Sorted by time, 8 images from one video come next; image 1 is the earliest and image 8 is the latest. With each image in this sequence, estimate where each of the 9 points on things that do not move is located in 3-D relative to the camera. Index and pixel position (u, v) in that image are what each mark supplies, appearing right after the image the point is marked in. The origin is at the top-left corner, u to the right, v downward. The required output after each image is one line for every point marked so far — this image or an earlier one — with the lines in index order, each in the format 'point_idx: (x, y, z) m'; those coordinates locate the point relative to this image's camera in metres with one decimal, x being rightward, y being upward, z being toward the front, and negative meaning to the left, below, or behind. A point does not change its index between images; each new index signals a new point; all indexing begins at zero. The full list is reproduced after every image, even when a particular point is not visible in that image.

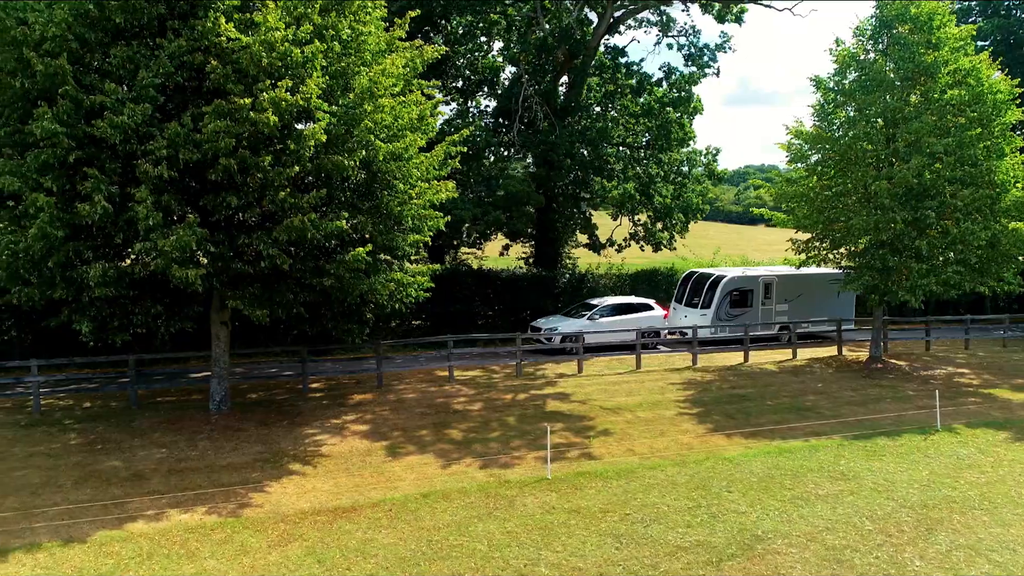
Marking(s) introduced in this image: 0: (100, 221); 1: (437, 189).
0: (-3.7, +0.6, +9.9) m
1: (-0.8, +1.1, +12.5) m
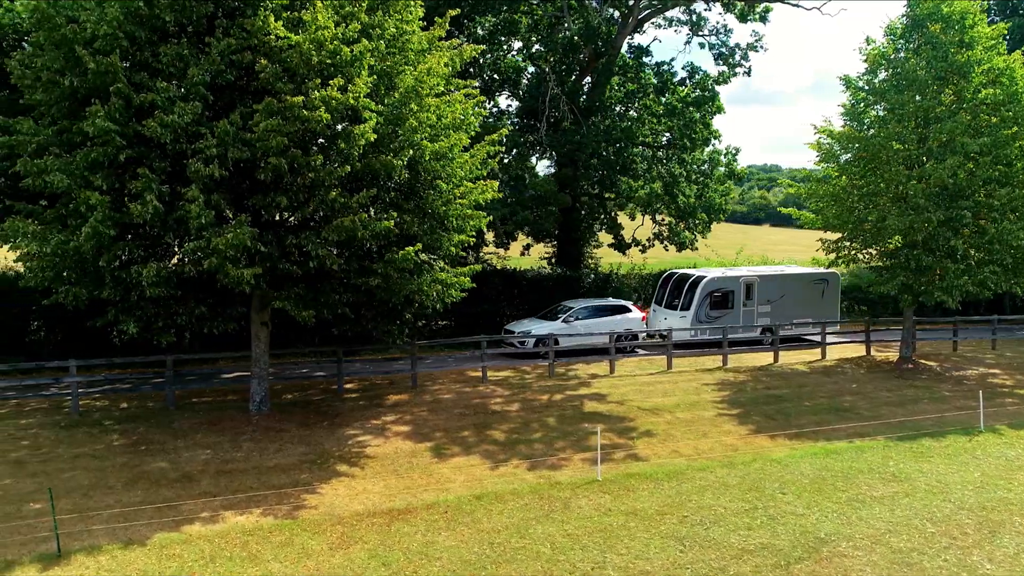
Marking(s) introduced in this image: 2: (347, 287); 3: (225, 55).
0: (-3.3, +0.6, +9.8) m
1: (-0.3, +1.1, +12.4) m
2: (-1.8, 0.0, +11.5) m
3: (-2.7, +2.2, +10.1) m
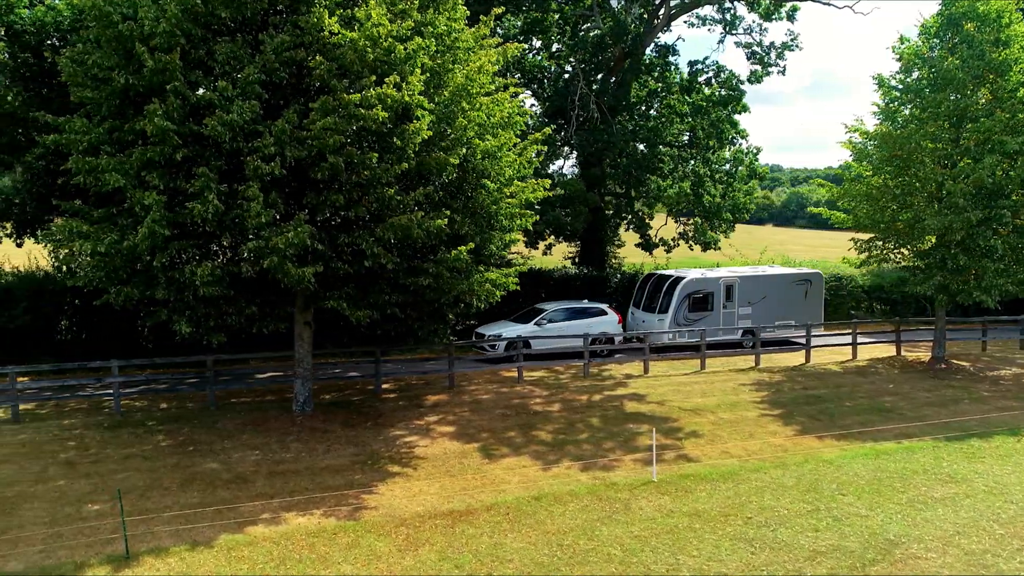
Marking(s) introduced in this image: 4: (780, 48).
0: (-2.7, +0.6, +9.8) m
1: (+0.3, +1.1, +12.3) m
2: (-1.3, 0.0, +11.5) m
3: (-2.1, +2.2, +10.0) m
4: (+4.4, +3.9, +17.8) m
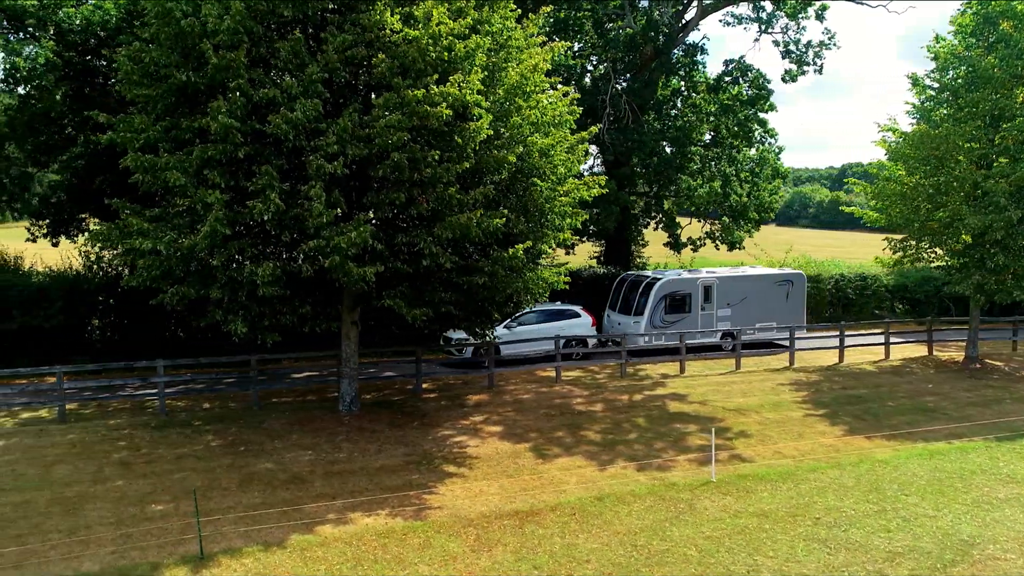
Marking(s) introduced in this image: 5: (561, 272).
0: (-2.2, +0.6, +9.7) m
1: (+0.8, +1.1, +12.2) m
2: (-0.7, 0.0, +11.4) m
3: (-1.6, +2.2, +10.0) m
4: (+5.0, +3.9, +17.7) m
5: (+0.6, +0.2, +12.6) m
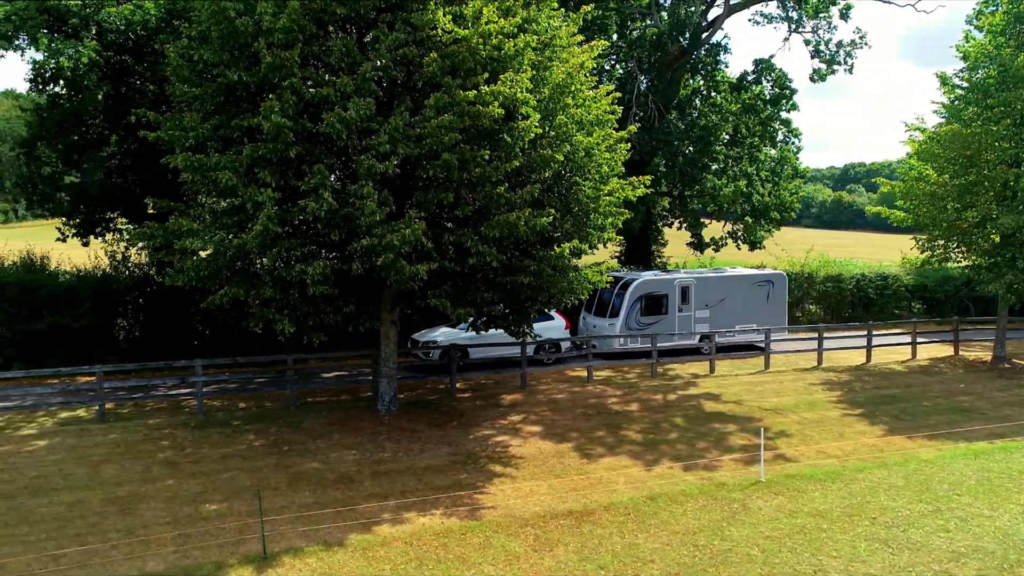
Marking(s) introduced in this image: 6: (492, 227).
0: (-1.7, +0.6, +9.7) m
1: (+1.3, +1.1, +12.2) m
2: (-0.2, 0.0, +11.4) m
3: (-1.1, +2.2, +9.9) m
4: (+5.4, +4.0, +17.7) m
5: (+1.0, +0.2, +12.5) m
6: (-0.2, +0.6, +10.2) m
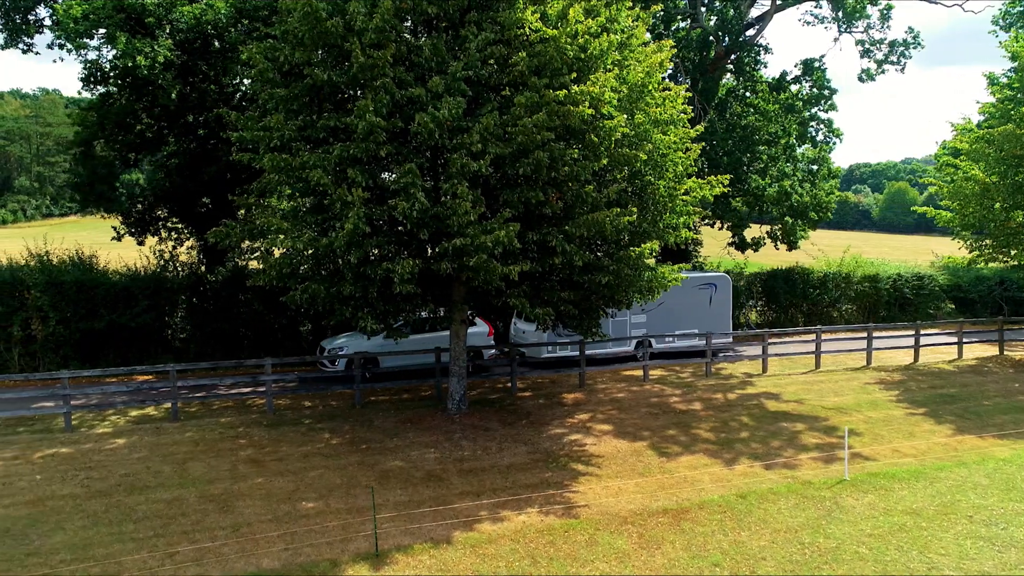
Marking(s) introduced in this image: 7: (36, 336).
0: (-0.9, +0.6, +9.7) m
1: (+2.1, +1.2, +12.2) m
2: (+0.6, 0.0, +11.4) m
3: (-0.3, +2.2, +10.0) m
4: (+6.3, +4.0, +17.7) m
5: (+1.9, +0.2, +12.6) m
6: (+0.6, +0.6, +10.2) m
7: (-7.2, -0.7, +16.4) m
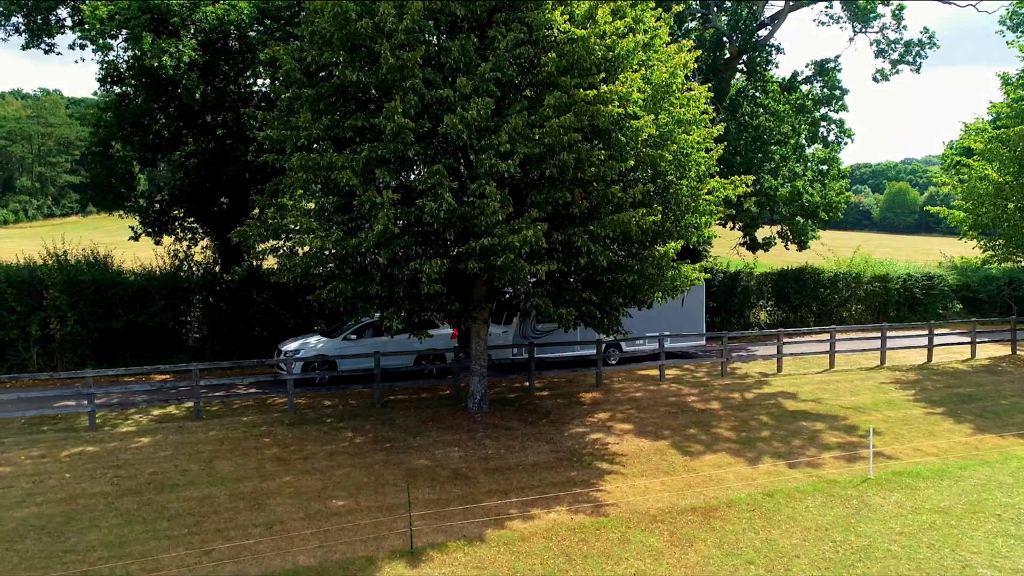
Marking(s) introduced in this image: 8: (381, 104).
0: (-0.6, +0.6, +9.8) m
1: (+2.4, +1.2, +12.3) m
2: (+0.8, 0.0, +11.5) m
3: (0.0, +2.2, +10.0) m
4: (+6.6, +4.0, +17.7) m
5: (+2.1, +0.2, +12.6) m
6: (+0.9, +0.6, +10.3) m
7: (-6.9, -0.7, +16.4) m
8: (-1.3, +1.8, +10.5) m
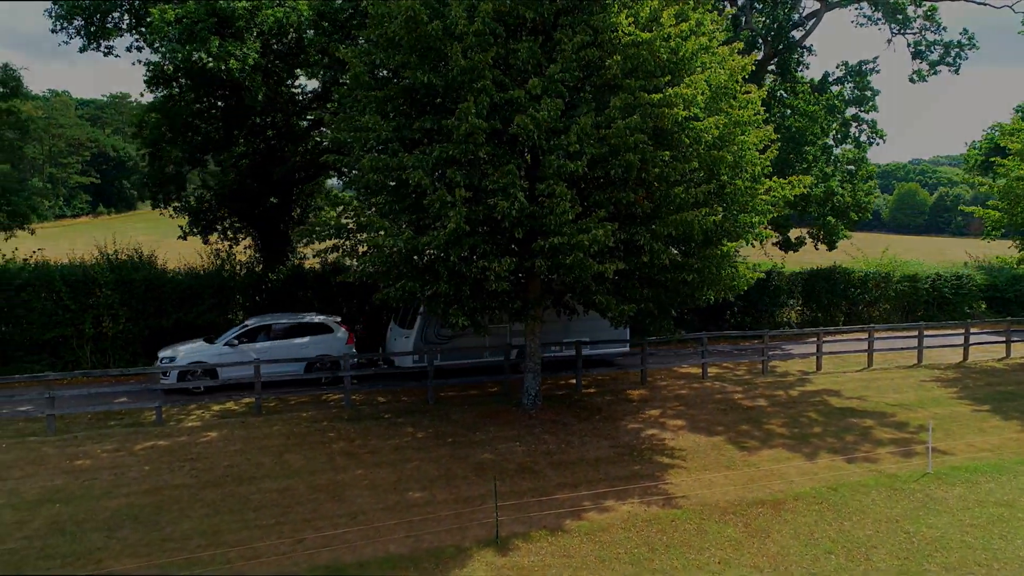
0: (0.0, +0.7, +10.0) m
1: (+3.0, +1.2, +12.5) m
2: (+1.5, +0.1, +11.7) m
3: (+0.6, +2.2, +10.2) m
4: (+7.3, +4.0, +17.9) m
5: (+2.8, +0.2, +12.8) m
6: (+1.5, +0.6, +10.5) m
7: (-6.2, -0.7, +16.7) m
8: (-0.6, +1.8, +10.7) m
